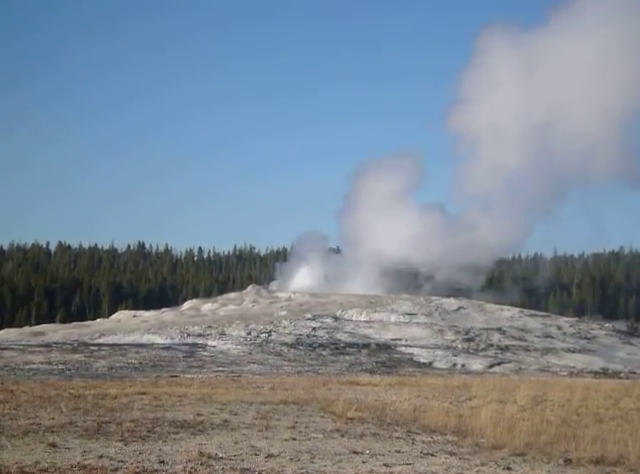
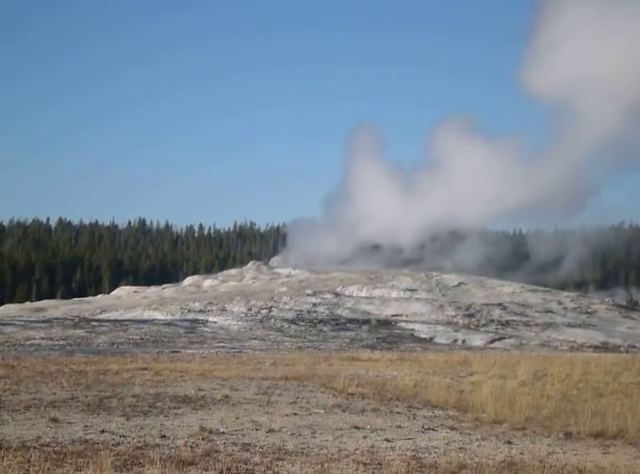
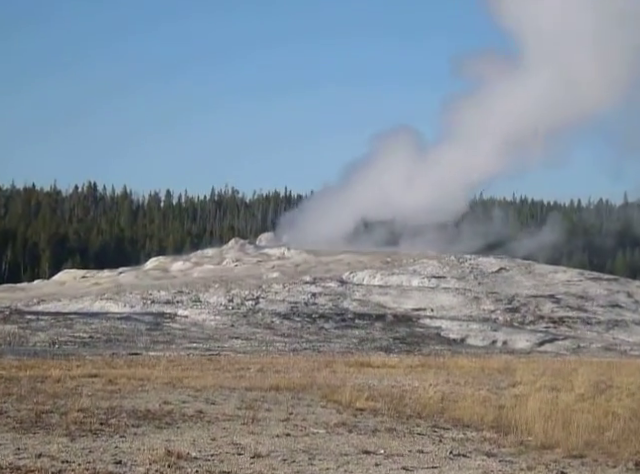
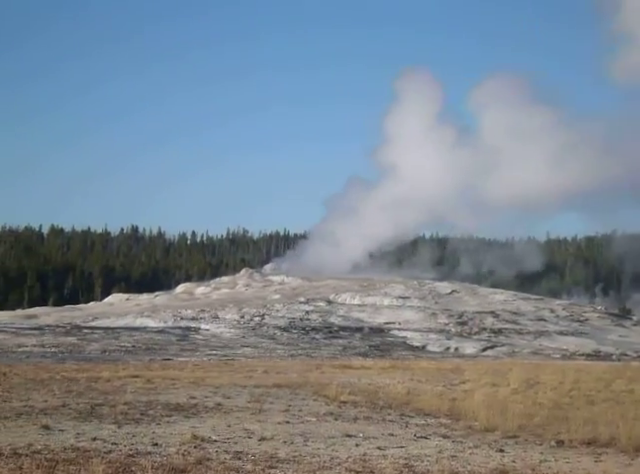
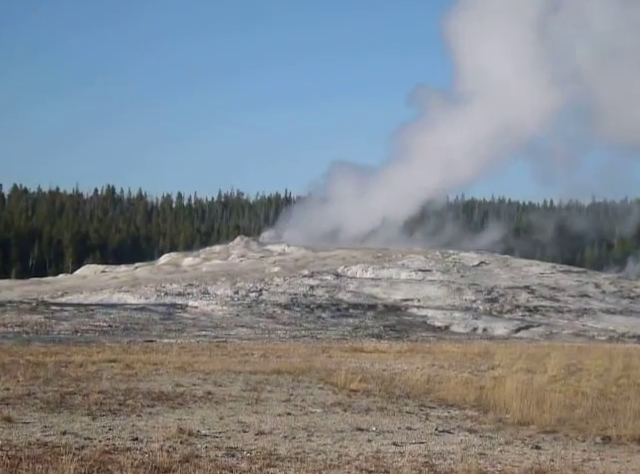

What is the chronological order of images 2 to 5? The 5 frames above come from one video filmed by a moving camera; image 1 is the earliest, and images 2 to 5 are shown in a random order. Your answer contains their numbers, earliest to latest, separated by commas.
2, 4, 5, 3
